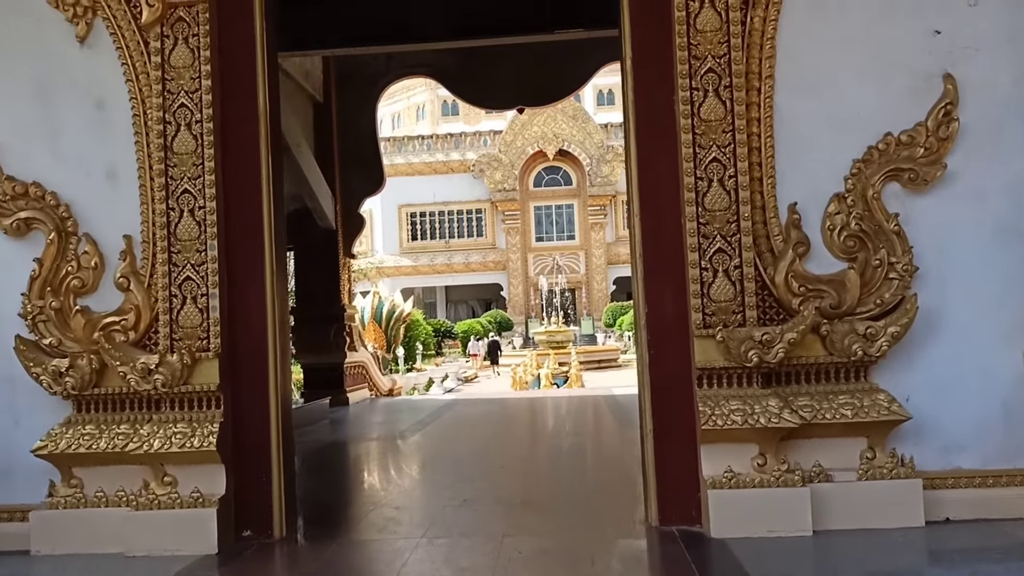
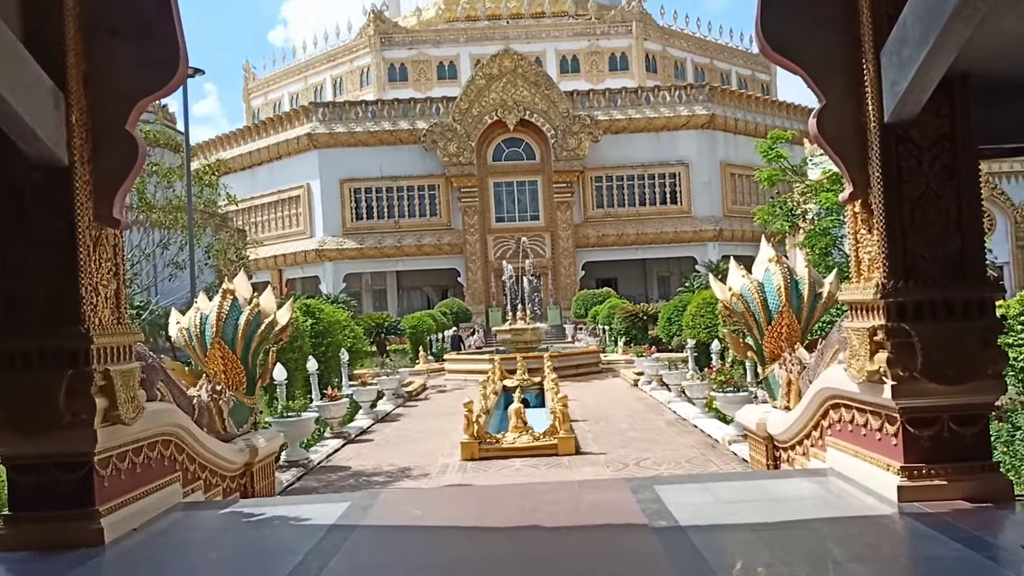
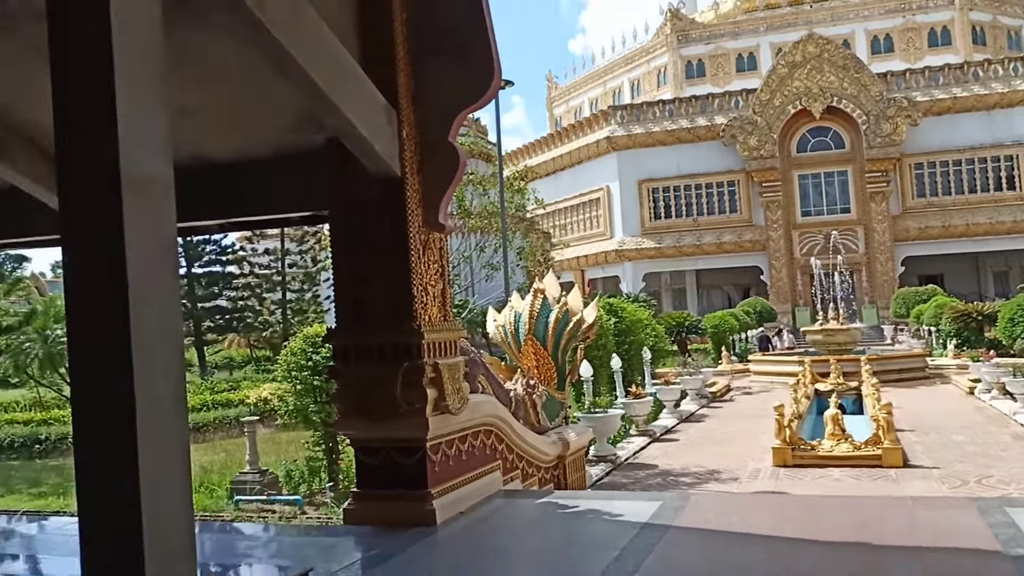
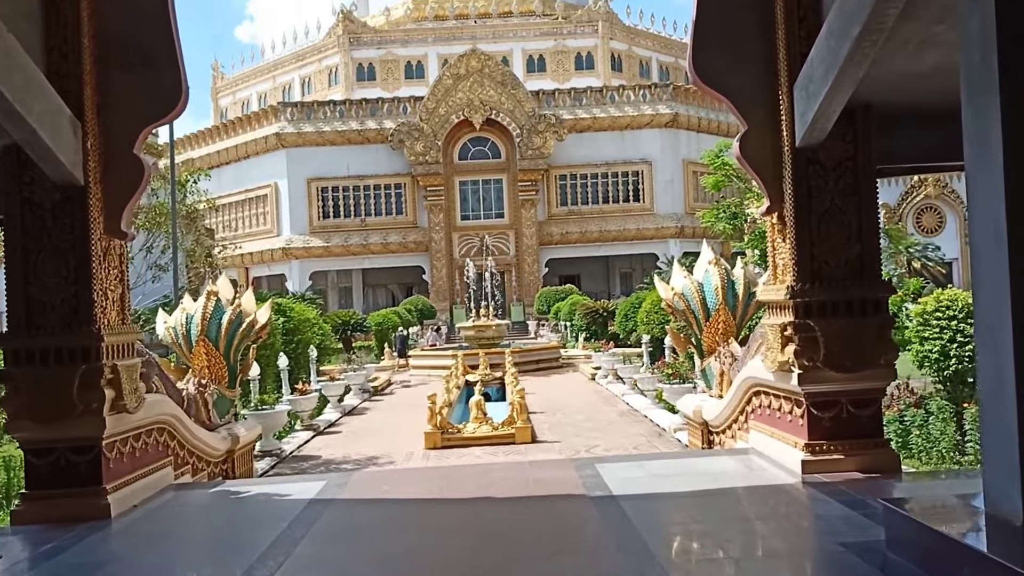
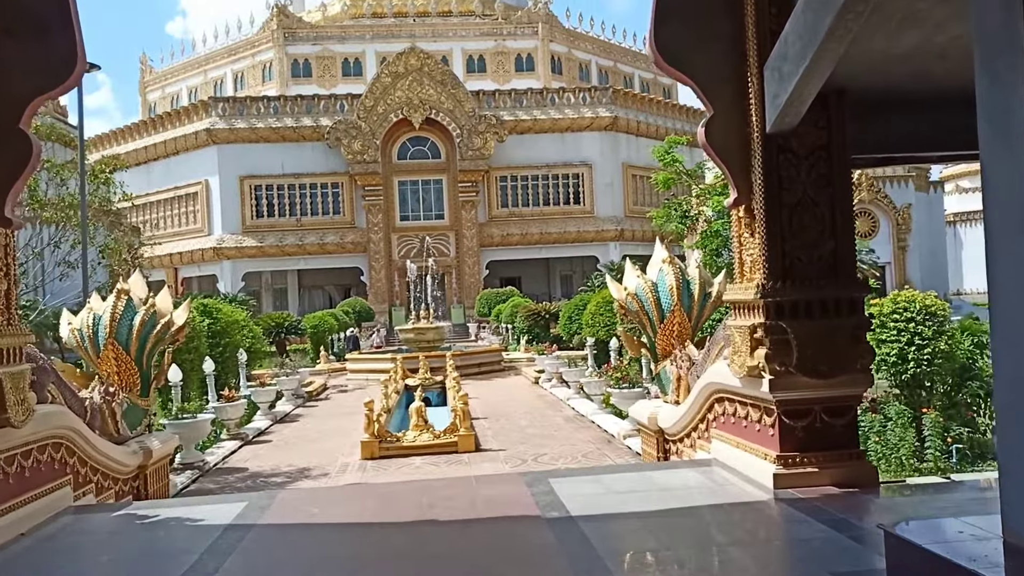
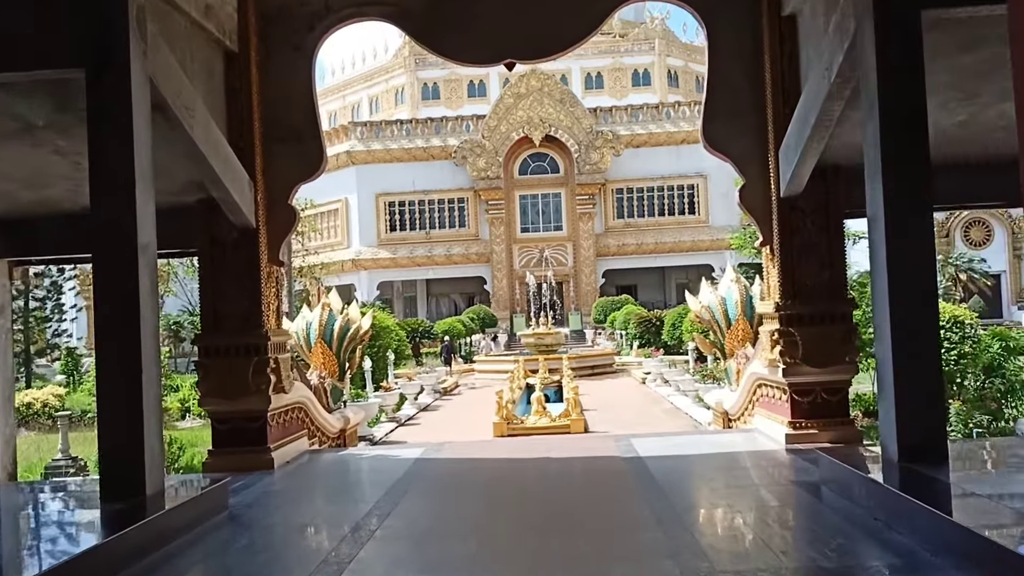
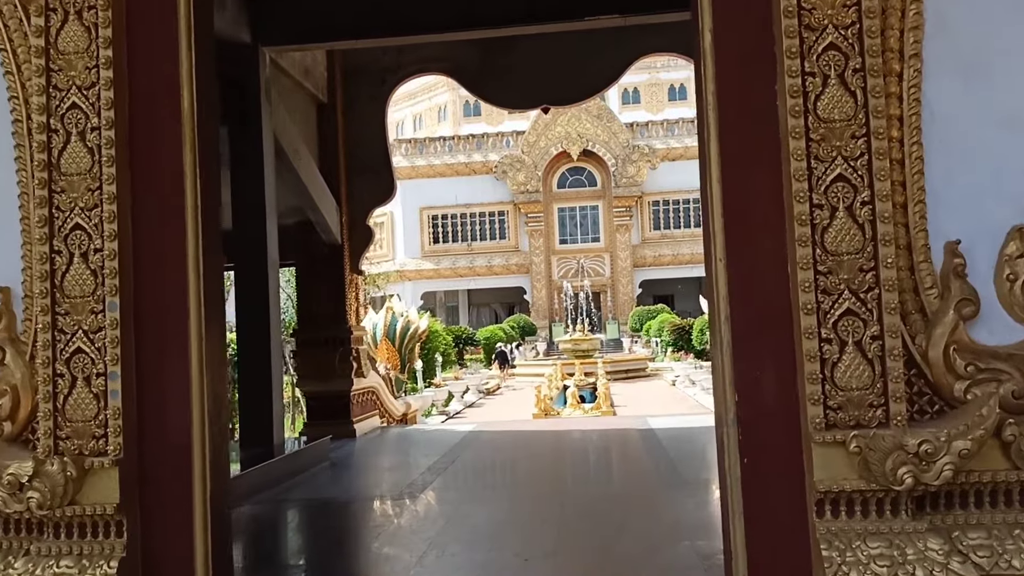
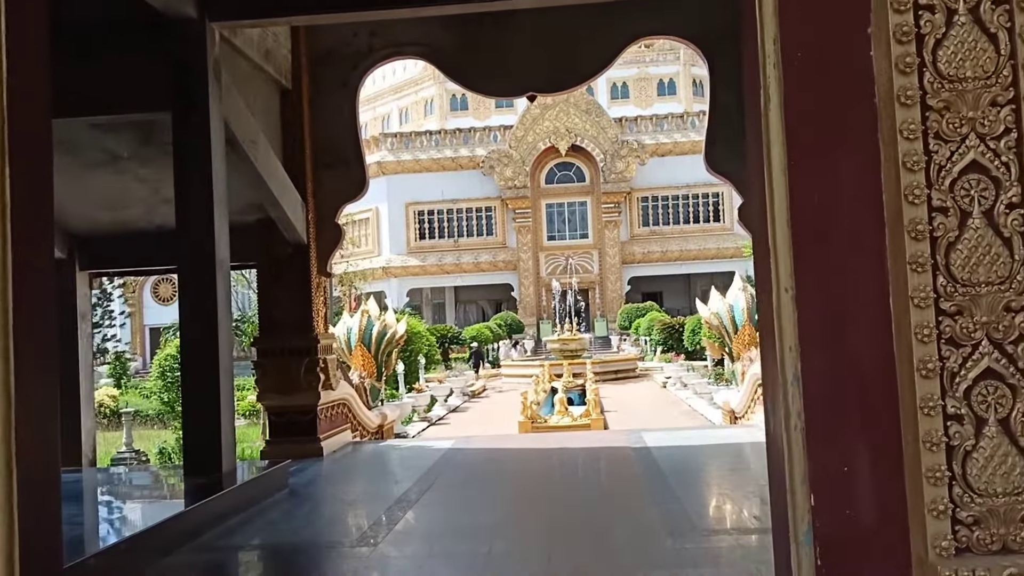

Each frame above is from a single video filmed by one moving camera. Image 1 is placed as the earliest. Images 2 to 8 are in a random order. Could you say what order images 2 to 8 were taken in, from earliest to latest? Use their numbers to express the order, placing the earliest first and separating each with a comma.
7, 8, 6, 4, 5, 2, 3
